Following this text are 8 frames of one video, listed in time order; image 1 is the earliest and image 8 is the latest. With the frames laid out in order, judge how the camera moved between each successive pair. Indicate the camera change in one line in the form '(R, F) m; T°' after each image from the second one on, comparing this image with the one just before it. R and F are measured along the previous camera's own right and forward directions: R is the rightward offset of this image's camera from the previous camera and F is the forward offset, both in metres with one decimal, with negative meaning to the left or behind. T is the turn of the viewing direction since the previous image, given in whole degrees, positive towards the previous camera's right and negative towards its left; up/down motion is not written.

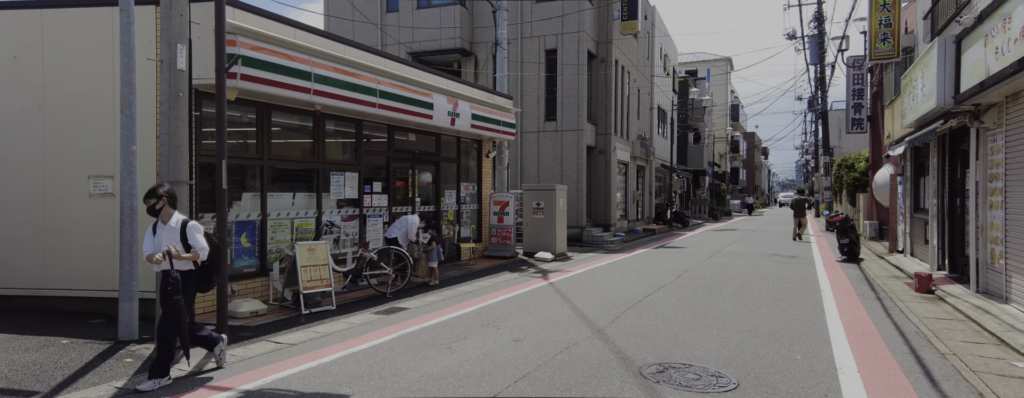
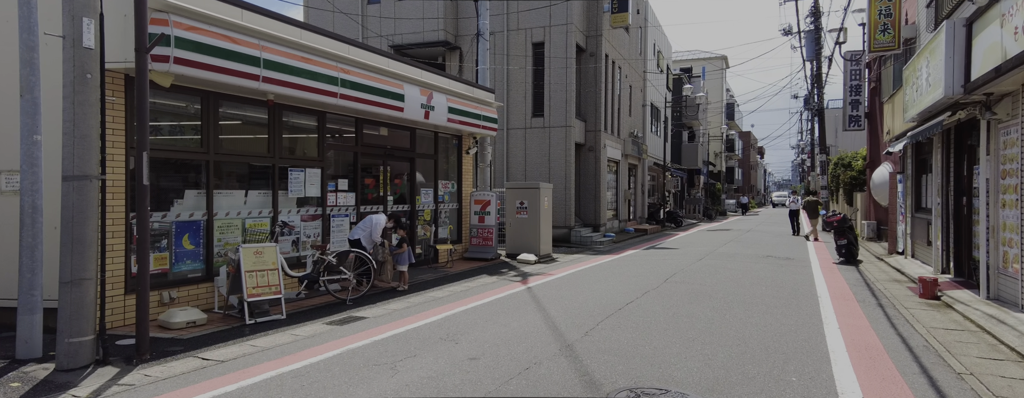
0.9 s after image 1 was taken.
(+0.3, +0.8) m; 0°
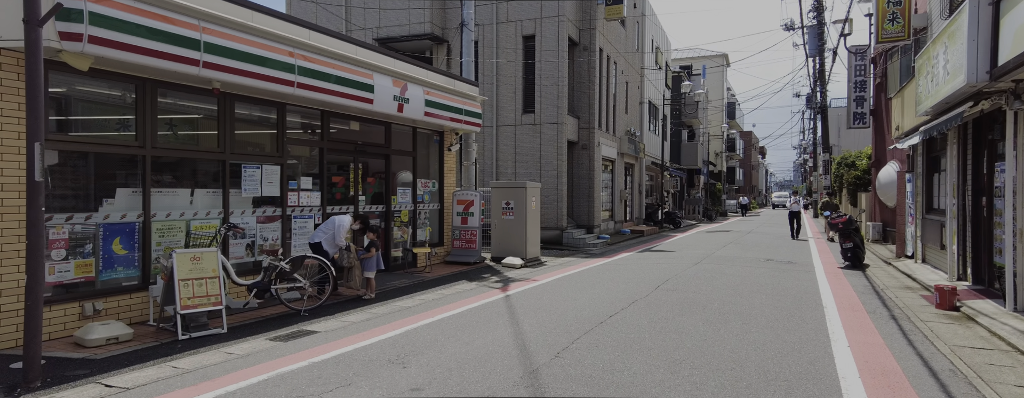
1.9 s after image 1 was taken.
(+0.3, +0.9) m; 0°
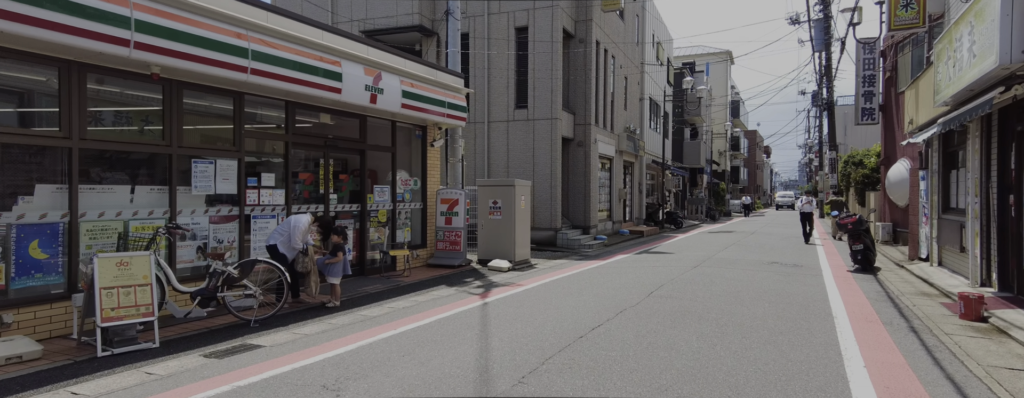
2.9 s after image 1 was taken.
(+0.3, +0.9) m; 0°
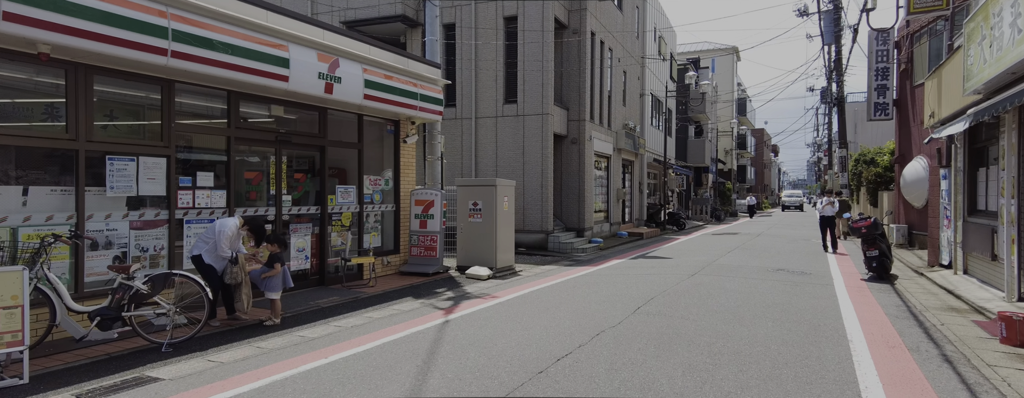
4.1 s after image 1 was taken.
(+0.5, +1.1) m; -1°
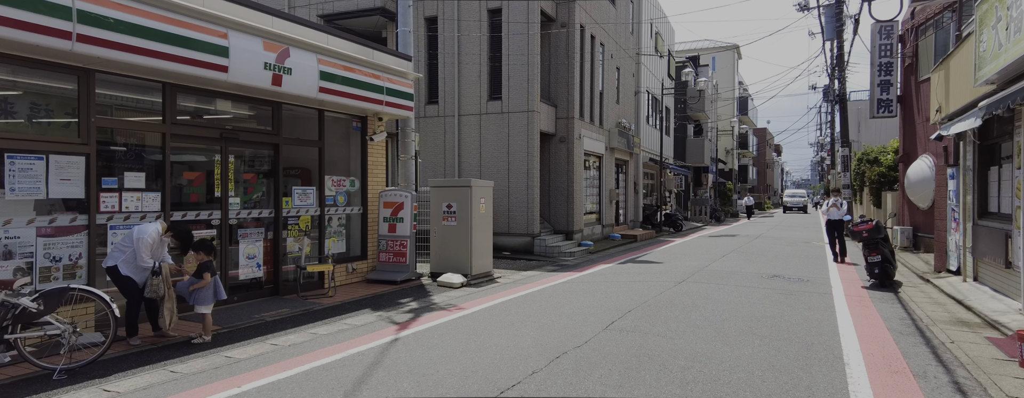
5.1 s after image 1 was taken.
(+0.5, +0.8) m; 0°
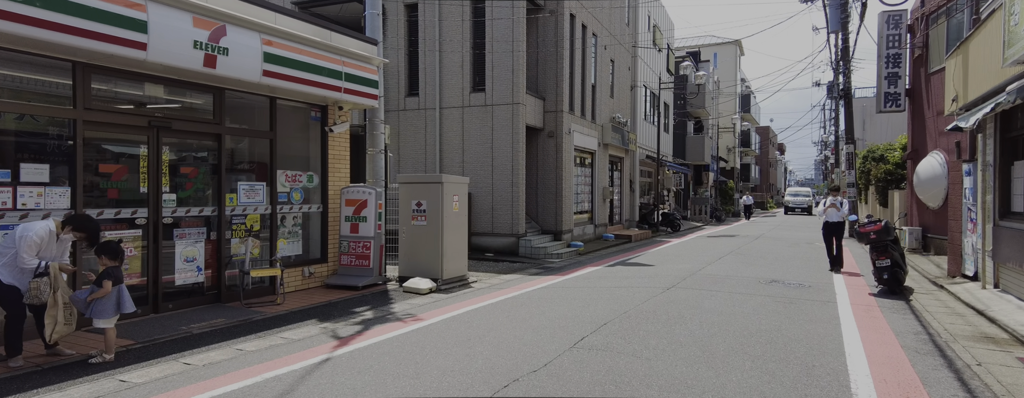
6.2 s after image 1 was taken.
(+0.5, +1.0) m; 0°
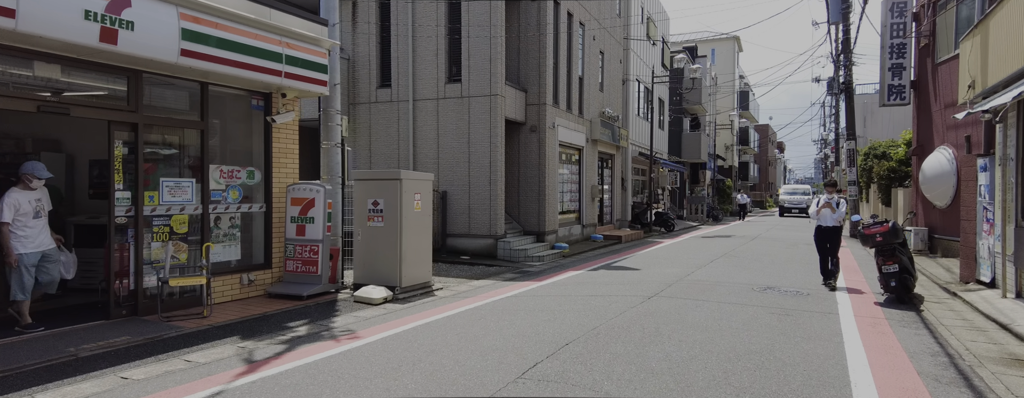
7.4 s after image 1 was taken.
(+0.5, +1.1) m; 0°
